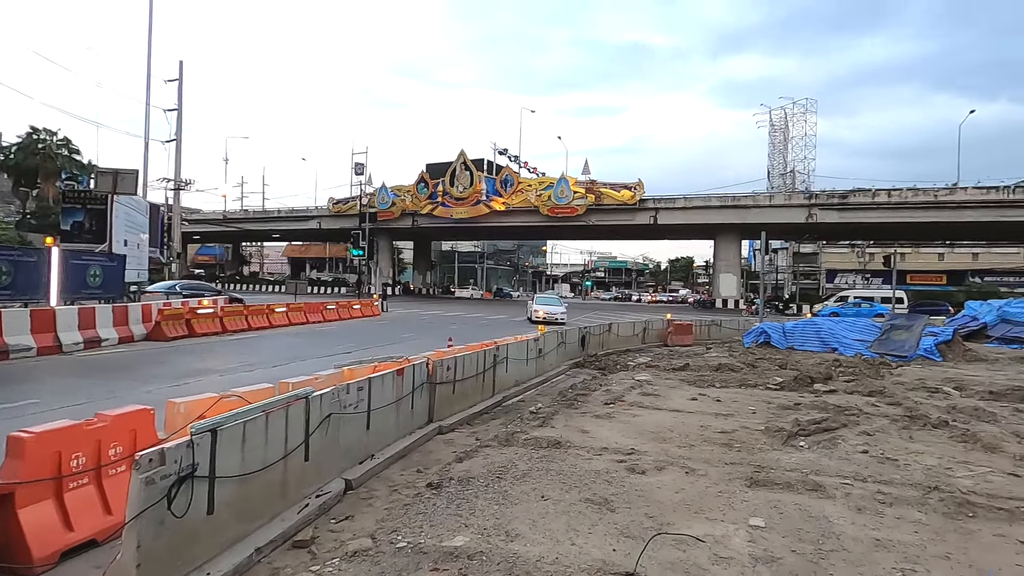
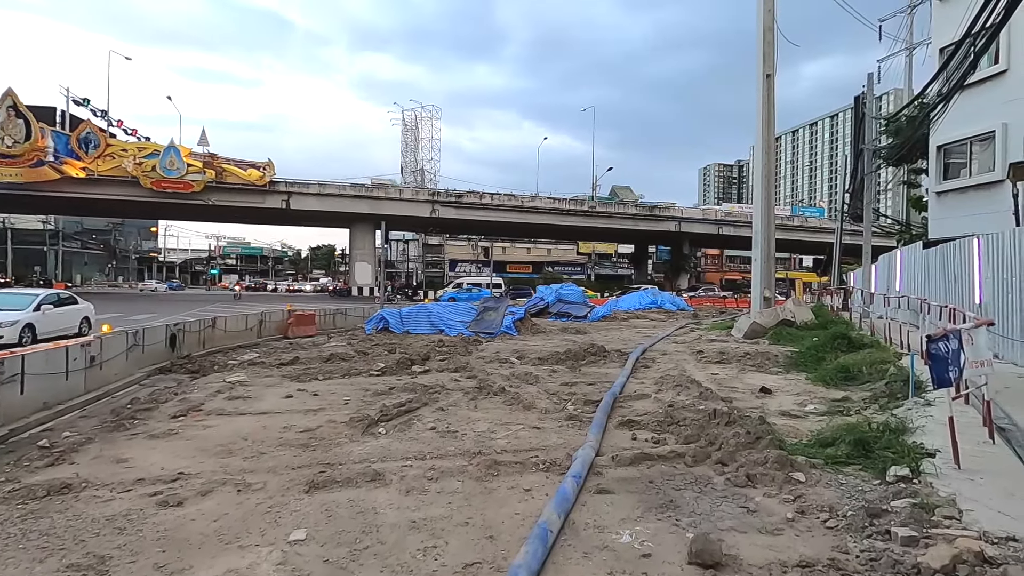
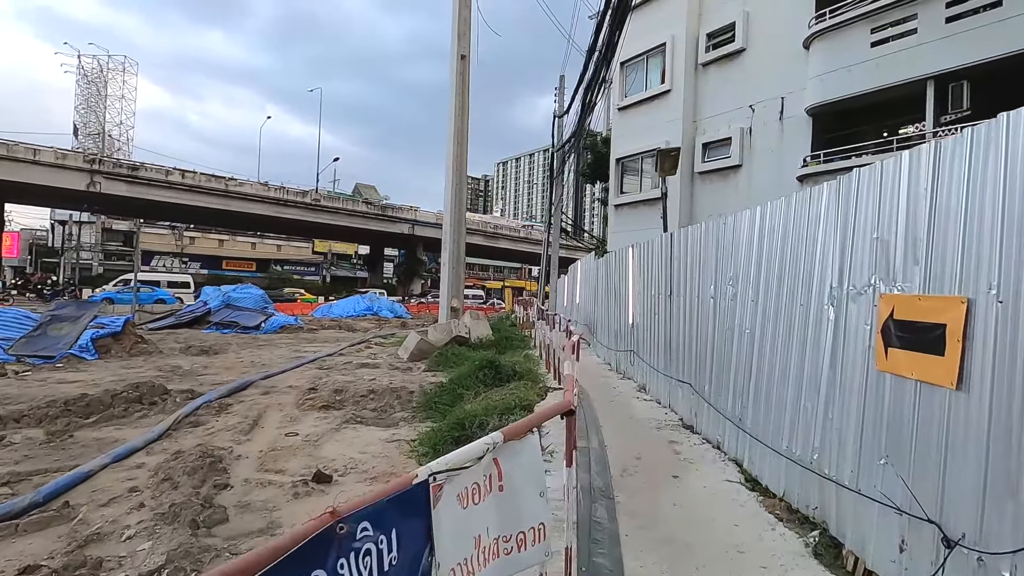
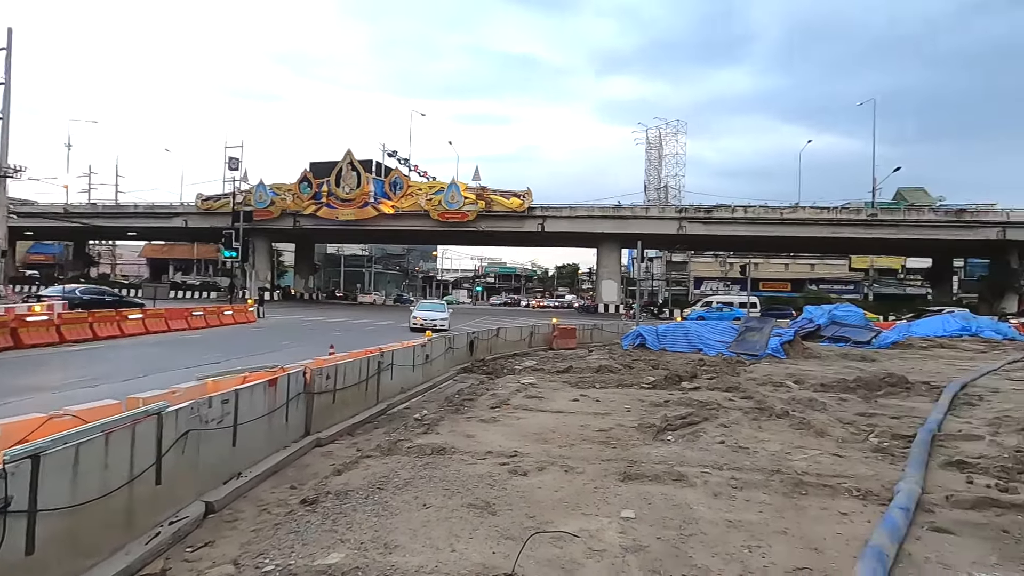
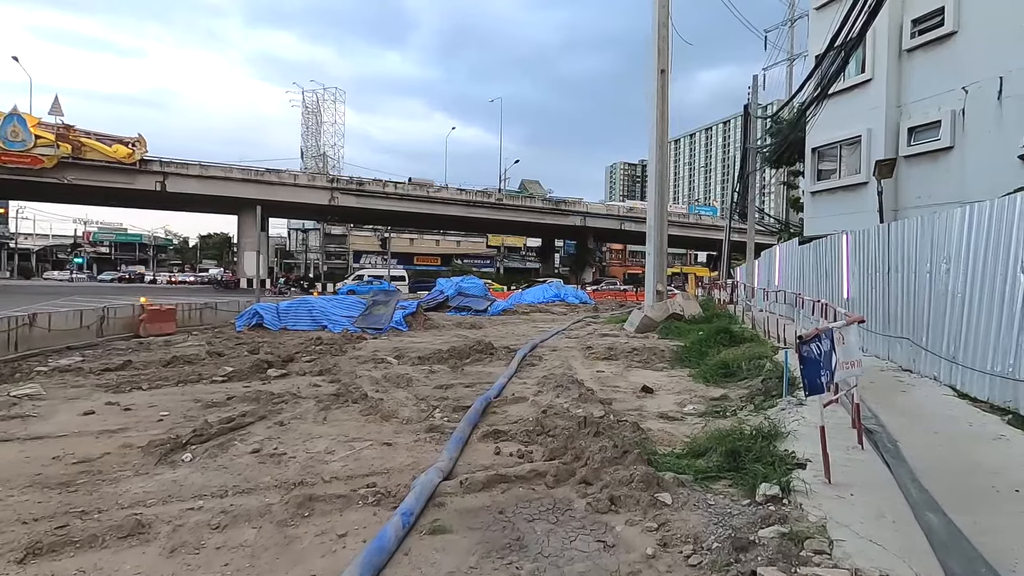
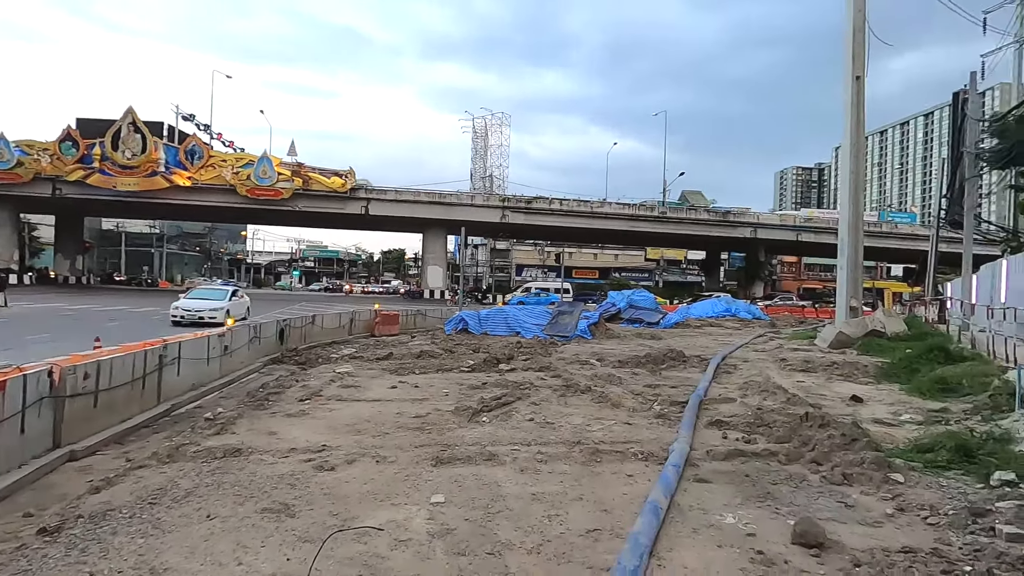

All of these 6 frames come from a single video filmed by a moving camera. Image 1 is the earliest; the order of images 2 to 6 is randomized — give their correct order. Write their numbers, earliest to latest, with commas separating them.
4, 6, 2, 5, 3
